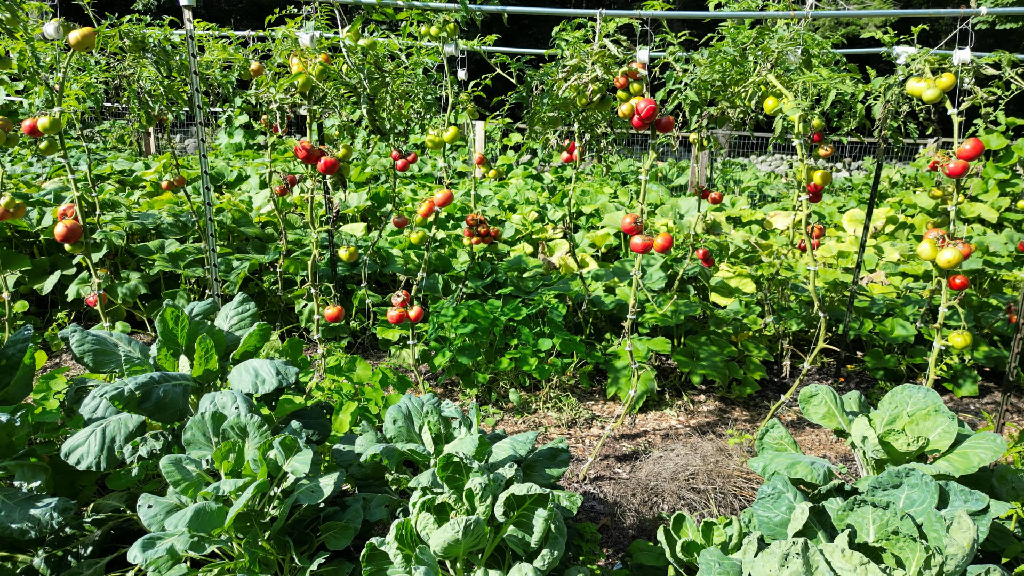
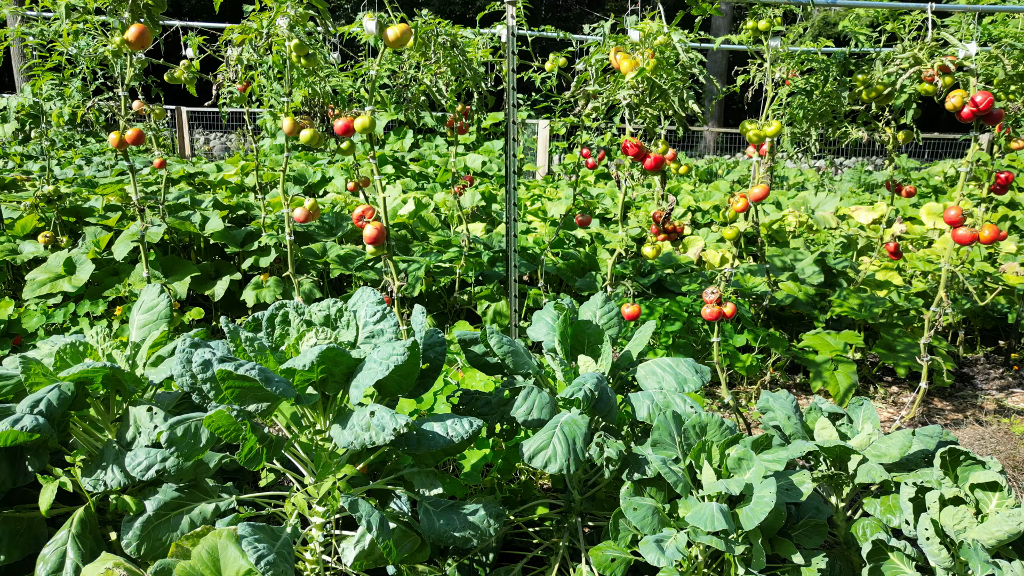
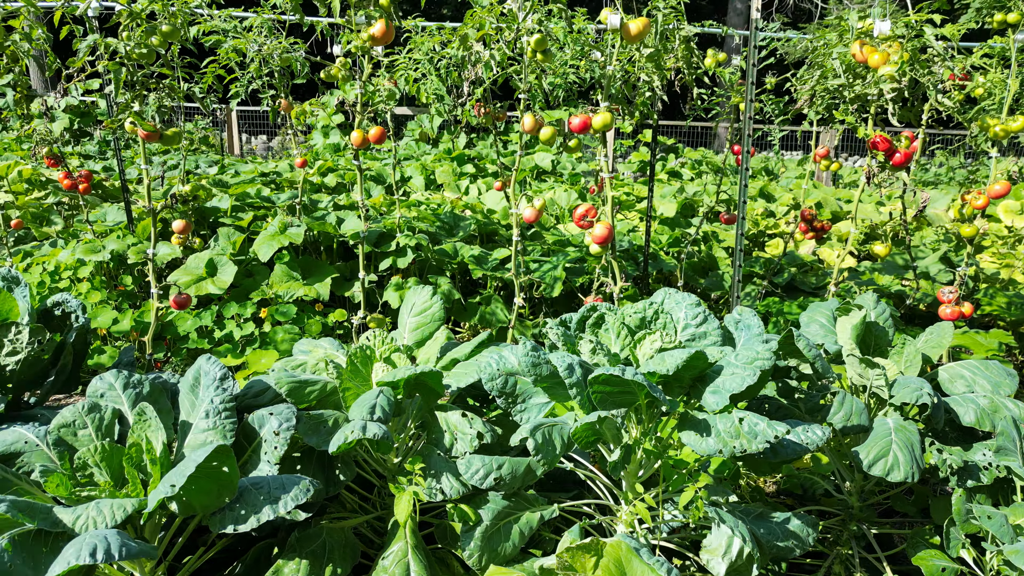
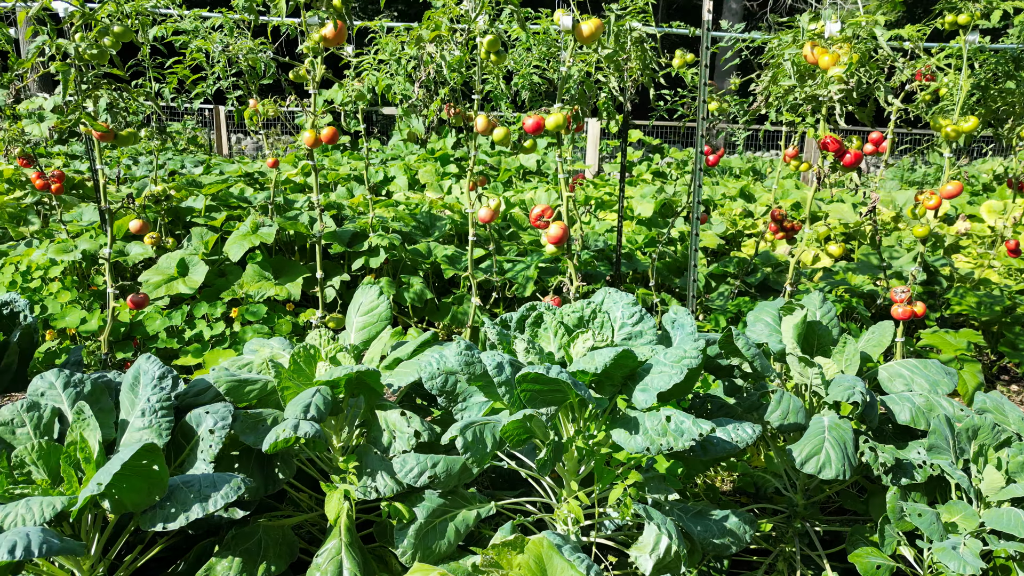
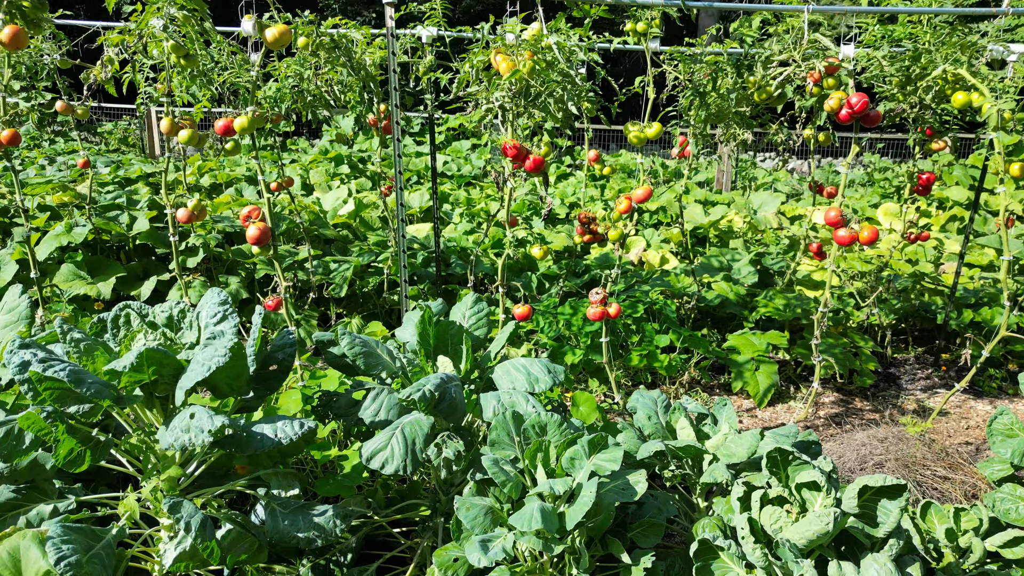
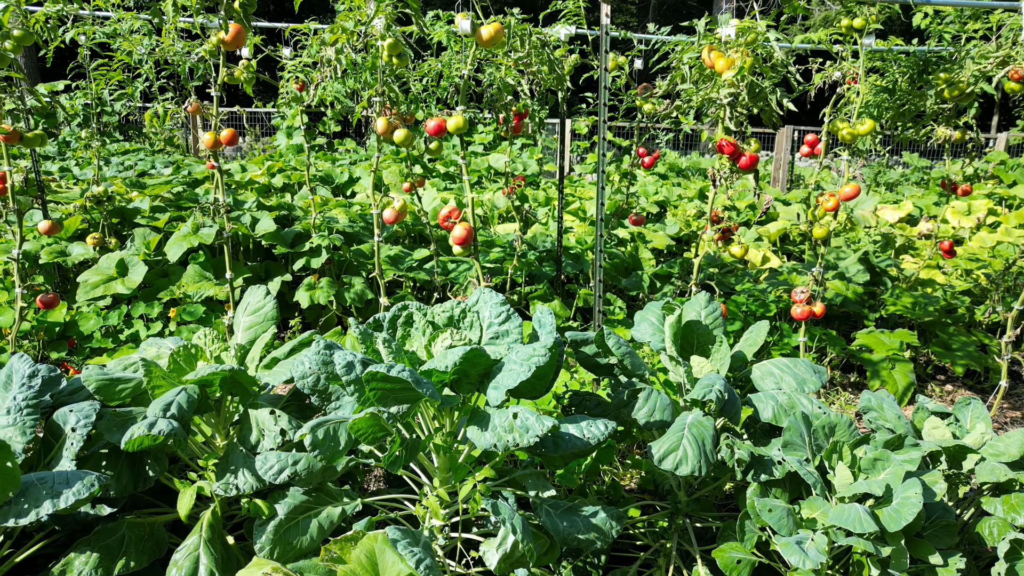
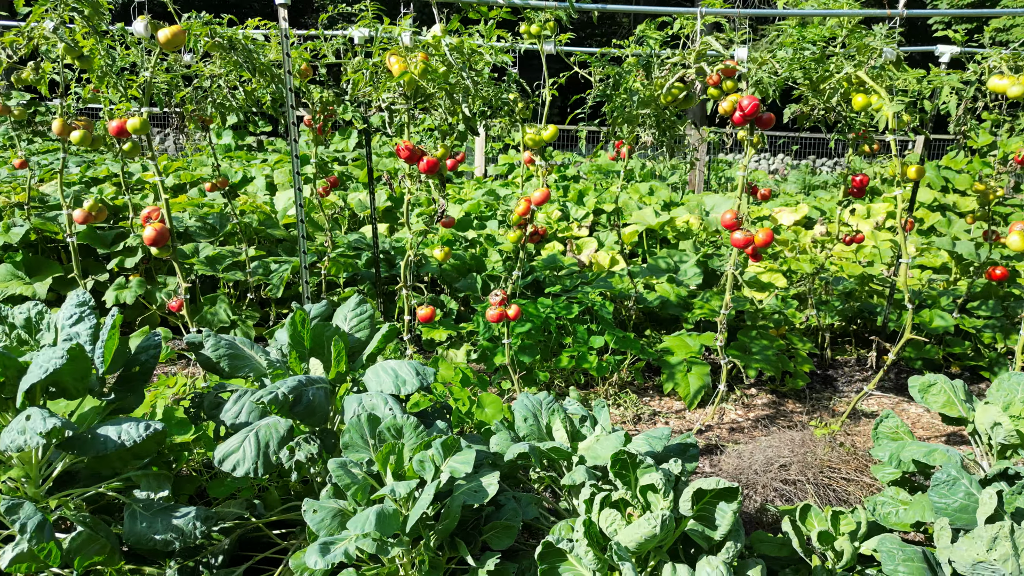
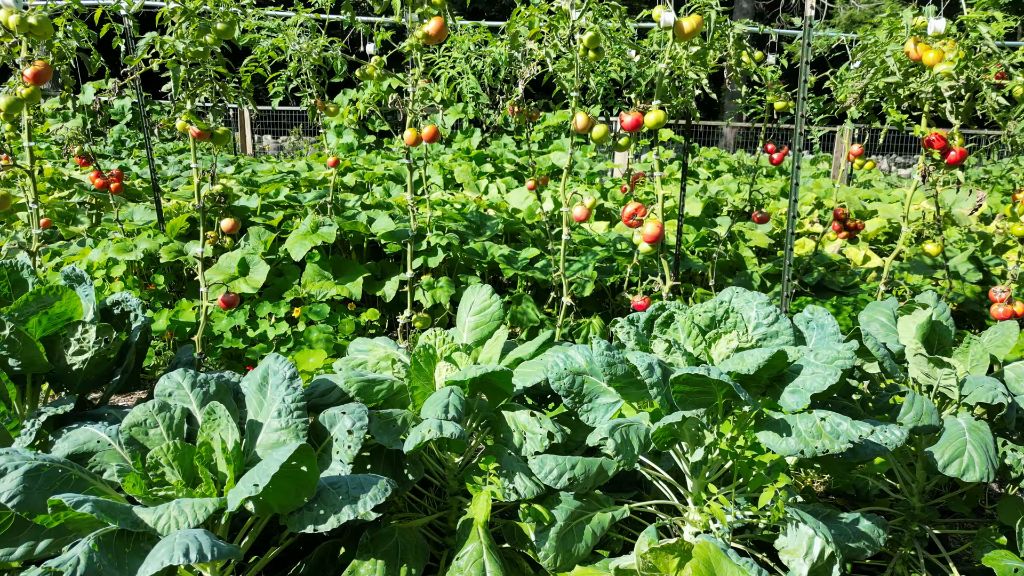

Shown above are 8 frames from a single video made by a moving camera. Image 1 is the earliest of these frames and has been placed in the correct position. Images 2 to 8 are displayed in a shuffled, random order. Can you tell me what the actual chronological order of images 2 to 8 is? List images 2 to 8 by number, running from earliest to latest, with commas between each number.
7, 5, 2, 6, 4, 3, 8
